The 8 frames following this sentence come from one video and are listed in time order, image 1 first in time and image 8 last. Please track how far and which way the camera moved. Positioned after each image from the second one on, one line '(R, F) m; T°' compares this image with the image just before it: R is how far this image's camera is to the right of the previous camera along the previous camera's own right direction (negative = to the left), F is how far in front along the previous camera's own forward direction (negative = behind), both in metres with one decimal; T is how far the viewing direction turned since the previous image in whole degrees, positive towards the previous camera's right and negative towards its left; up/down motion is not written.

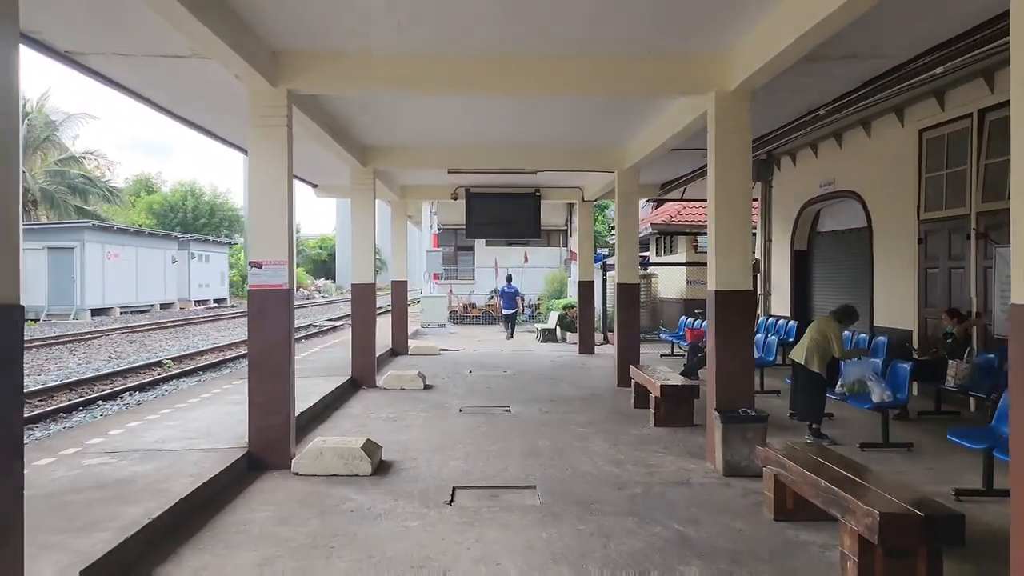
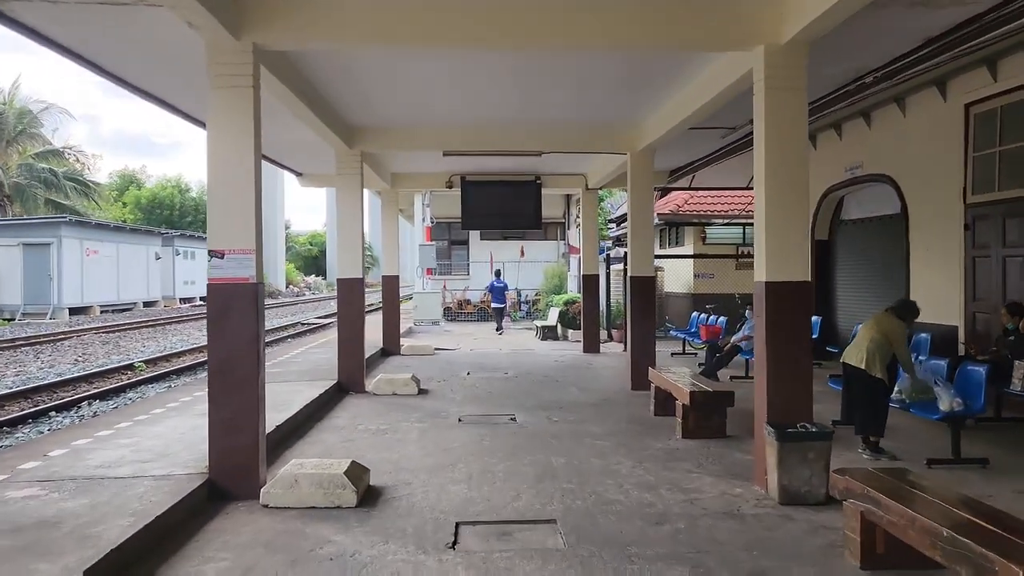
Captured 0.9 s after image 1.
(-0.1, +0.9) m; +1°
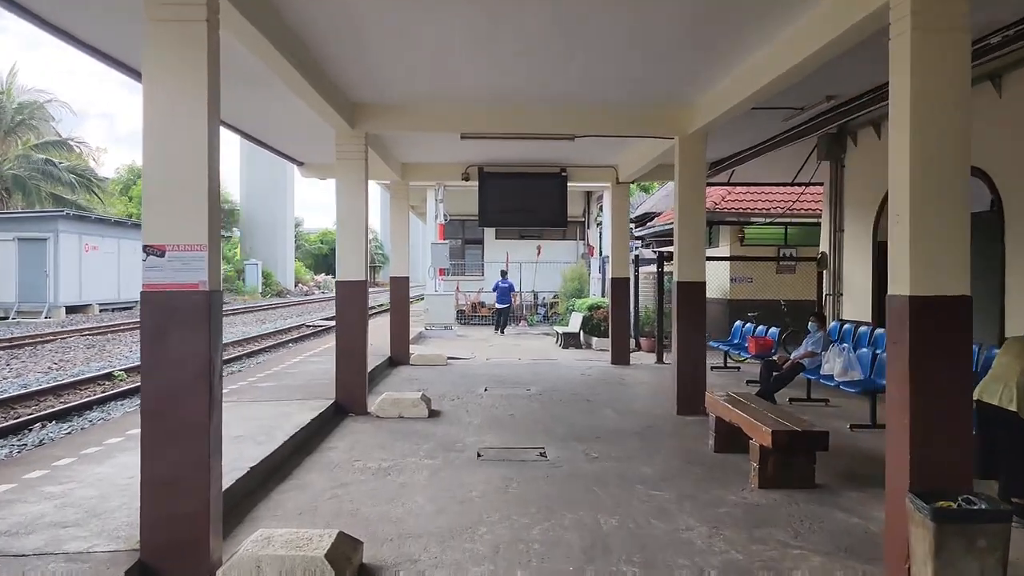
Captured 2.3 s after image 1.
(-0.2, +1.3) m; -1°
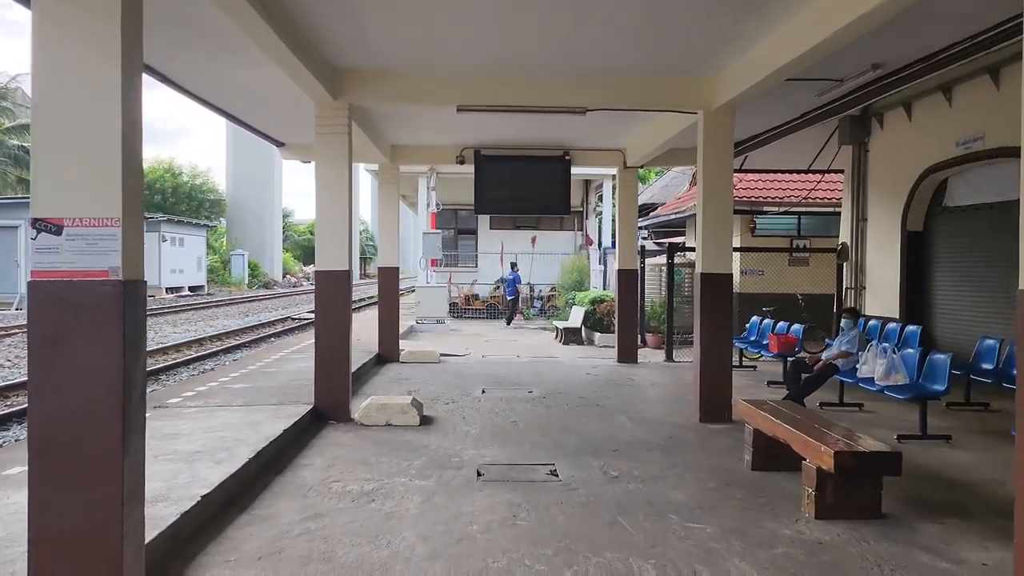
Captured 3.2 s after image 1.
(-0.1, +0.9) m; +1°
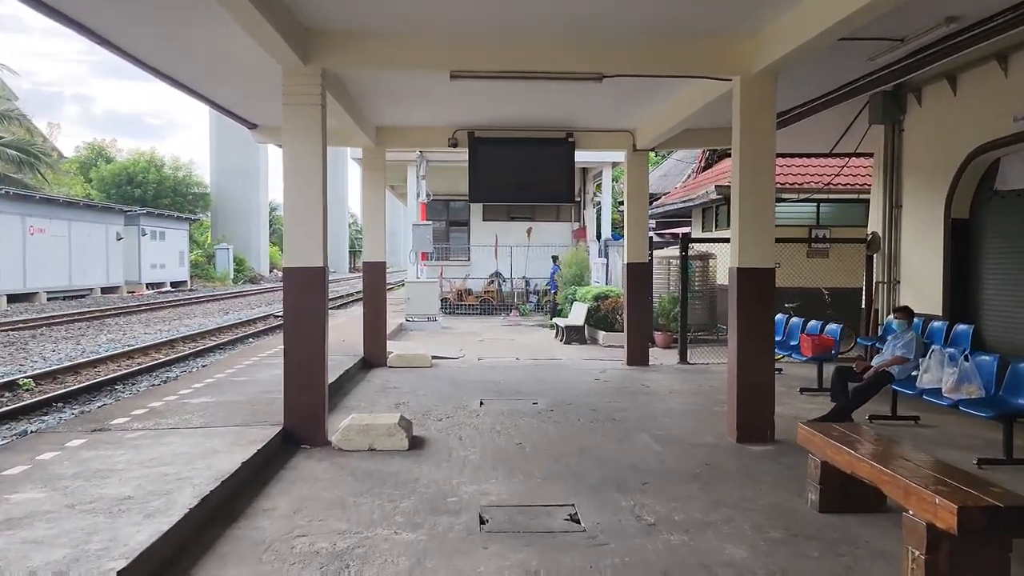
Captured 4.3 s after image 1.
(-0.1, +1.0) m; +1°
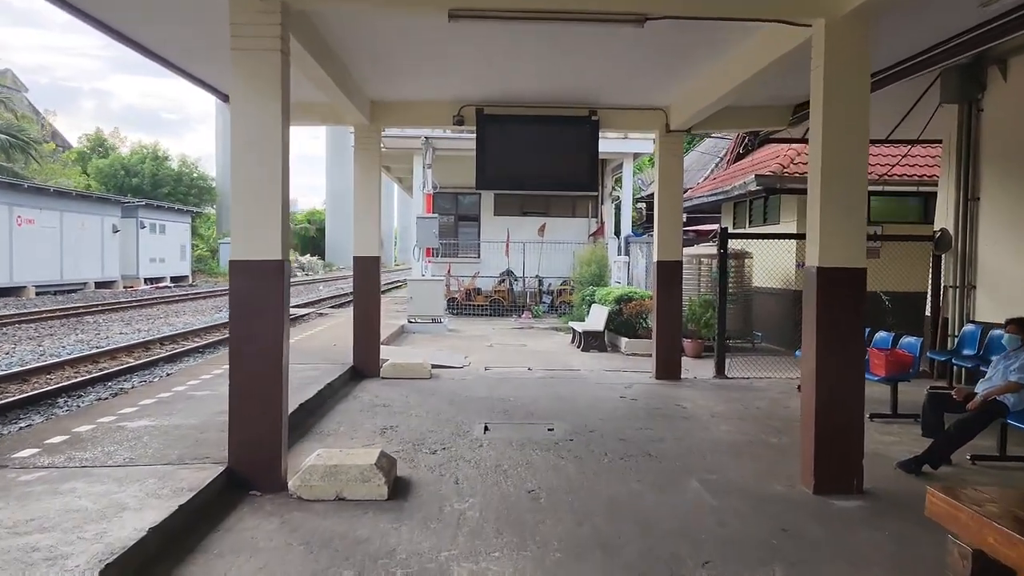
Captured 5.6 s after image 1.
(0.0, +1.3) m; -1°
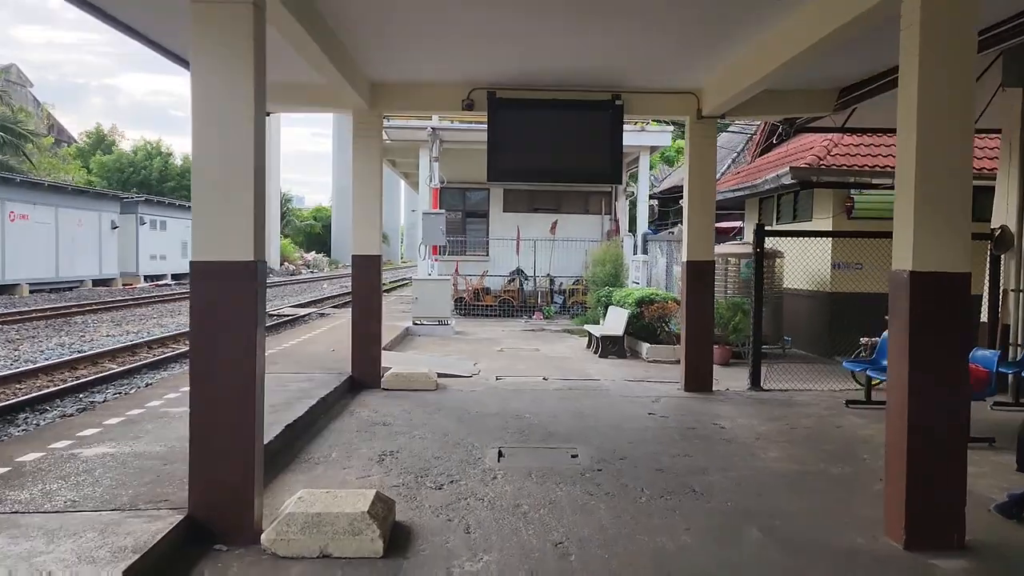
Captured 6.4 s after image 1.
(-0.1, +0.8) m; -1°
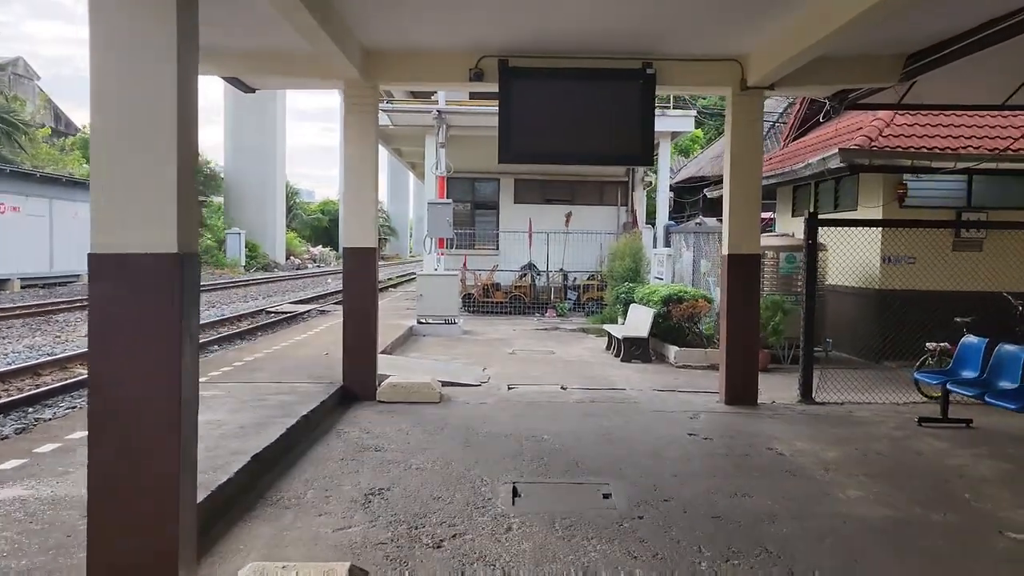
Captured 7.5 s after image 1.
(-0.1, +1.0) m; -1°
